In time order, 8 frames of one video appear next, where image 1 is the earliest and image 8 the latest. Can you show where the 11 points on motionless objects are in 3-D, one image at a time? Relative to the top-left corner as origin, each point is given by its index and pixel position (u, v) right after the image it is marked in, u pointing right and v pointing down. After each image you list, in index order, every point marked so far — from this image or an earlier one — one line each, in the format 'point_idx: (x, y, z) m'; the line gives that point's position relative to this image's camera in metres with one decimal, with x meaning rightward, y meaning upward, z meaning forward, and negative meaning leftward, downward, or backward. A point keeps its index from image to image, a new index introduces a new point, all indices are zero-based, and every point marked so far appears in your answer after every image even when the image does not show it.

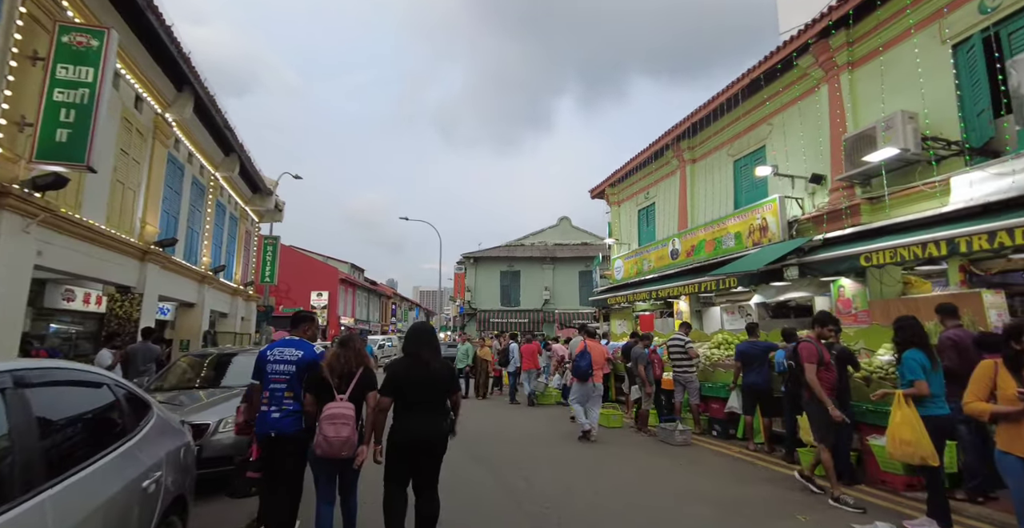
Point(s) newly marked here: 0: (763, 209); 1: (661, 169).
0: (+5.6, +1.2, +11.1) m
1: (+4.9, +3.1, +16.6) m
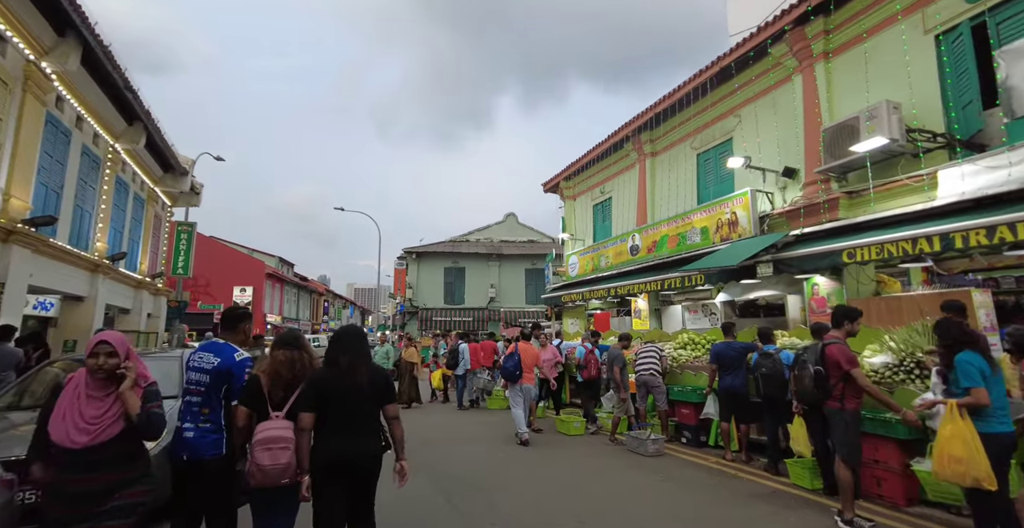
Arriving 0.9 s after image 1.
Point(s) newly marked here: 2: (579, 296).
0: (+4.7, +1.3, +10.6) m
1: (+3.4, +3.2, +16.0) m
2: (+2.0, -1.0, +15.3) m
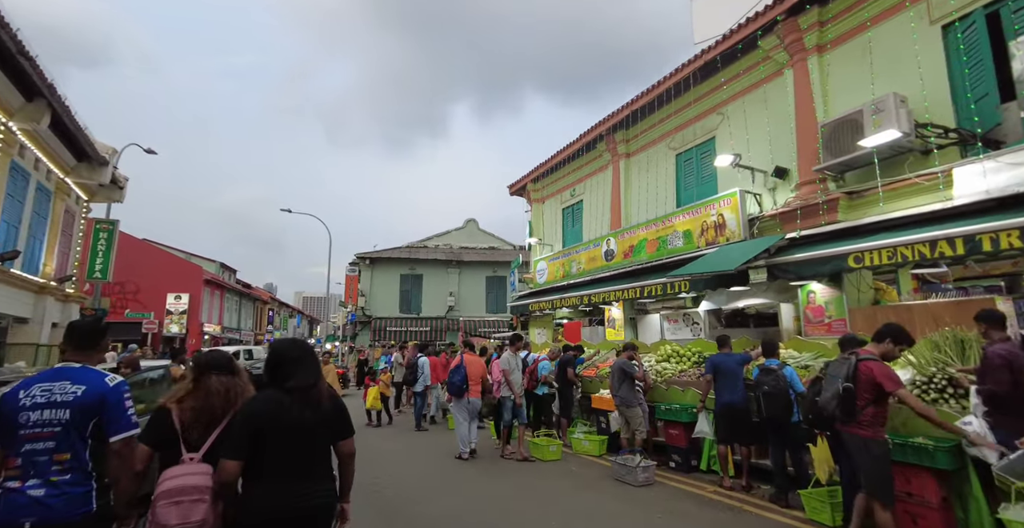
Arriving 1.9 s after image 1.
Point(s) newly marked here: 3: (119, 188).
0: (+4.1, +1.2, +9.9) m
1: (+2.4, +3.0, +15.1) m
2: (+1.0, -1.1, +14.3) m
3: (-13.6, +2.6, +17.4) m
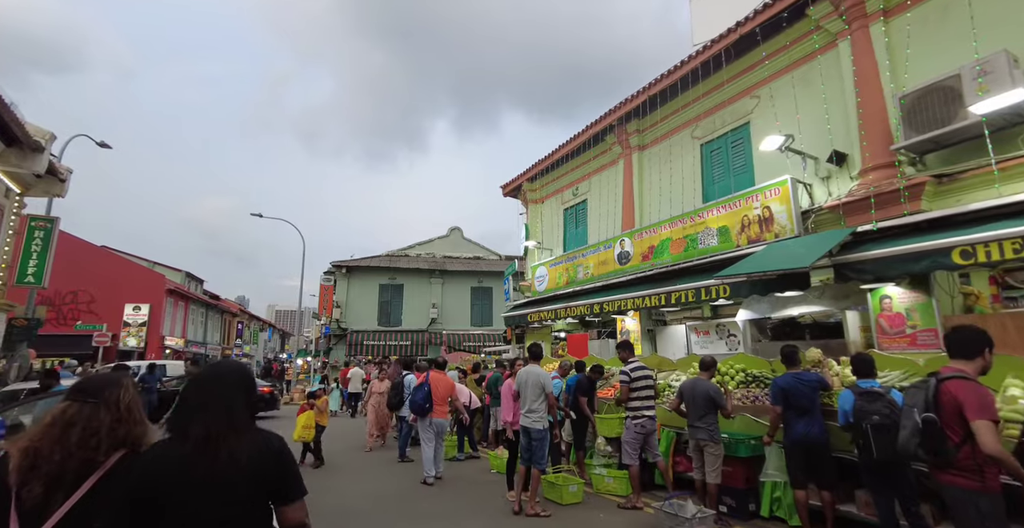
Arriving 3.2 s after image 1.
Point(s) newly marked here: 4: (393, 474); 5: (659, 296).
0: (+4.2, +1.2, +8.5) m
1: (+2.3, +2.9, +13.7) m
2: (+1.0, -1.3, +12.7) m
3: (-13.7, +2.5, +15.2) m
4: (-2.3, -4.1, +9.9) m
5: (+2.8, -0.6, +9.6) m
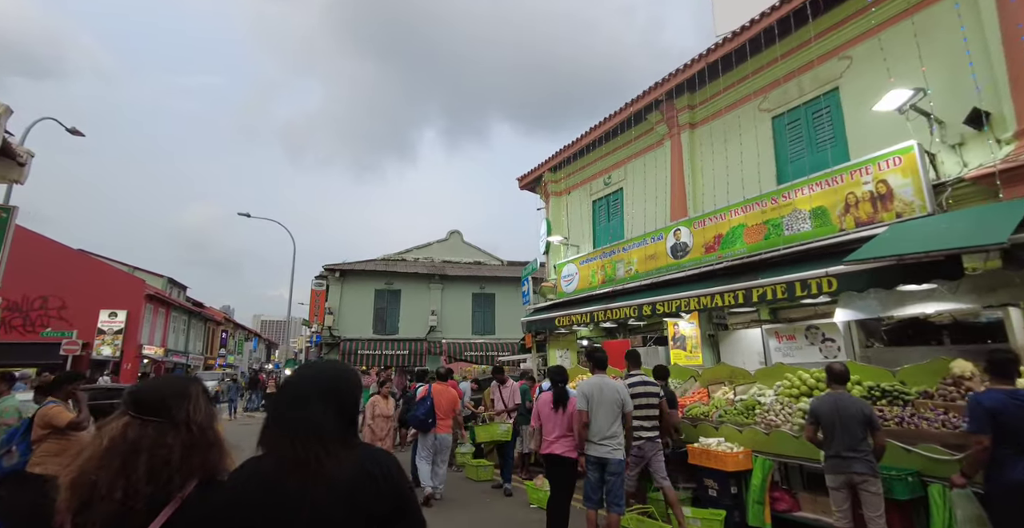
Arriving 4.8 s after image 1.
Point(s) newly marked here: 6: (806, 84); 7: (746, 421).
0: (+5.0, +1.3, +6.9) m
1: (+3.0, +2.9, +12.1) m
2: (+1.6, -1.2, +11.0) m
3: (-13.1, +2.7, +13.3) m
4: (-1.6, -4.0, +8.0) m
5: (+3.6, -0.4, +8.0) m
6: (+5.1, +3.1, +8.6) m
7: (+3.3, -2.2, +7.1) m
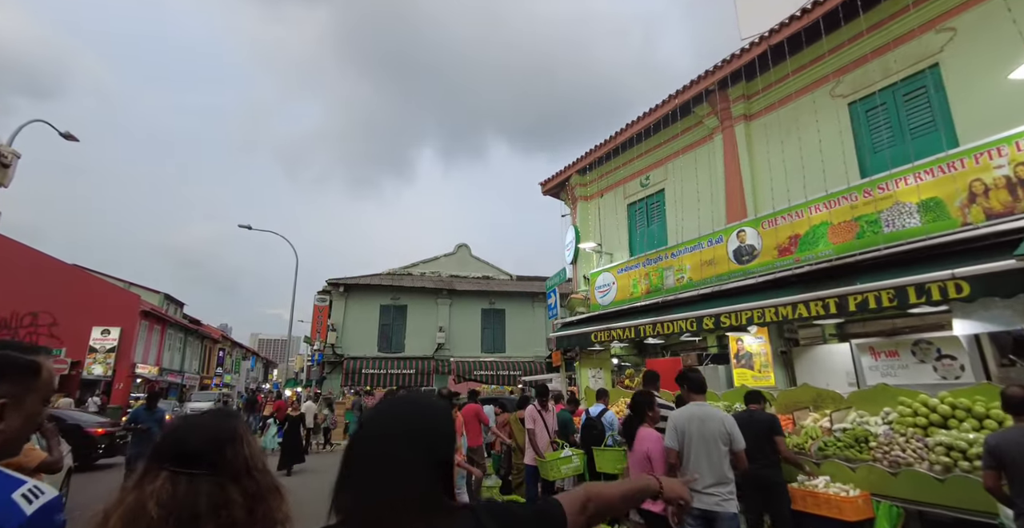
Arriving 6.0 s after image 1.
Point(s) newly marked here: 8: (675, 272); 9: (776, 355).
0: (+5.7, +1.3, +5.7) m
1: (+3.7, +2.8, +11.0) m
2: (+2.3, -1.3, +9.7) m
3: (-12.4, +2.5, +12.1) m
4: (-0.9, -4.0, +6.7) m
5: (+4.3, -0.5, +6.7) m
6: (+5.7, +3.0, +7.5) m
7: (+4.0, -2.2, +5.8) m
8: (+3.2, -0.2, +9.9) m
9: (+4.4, -1.5, +8.4) m
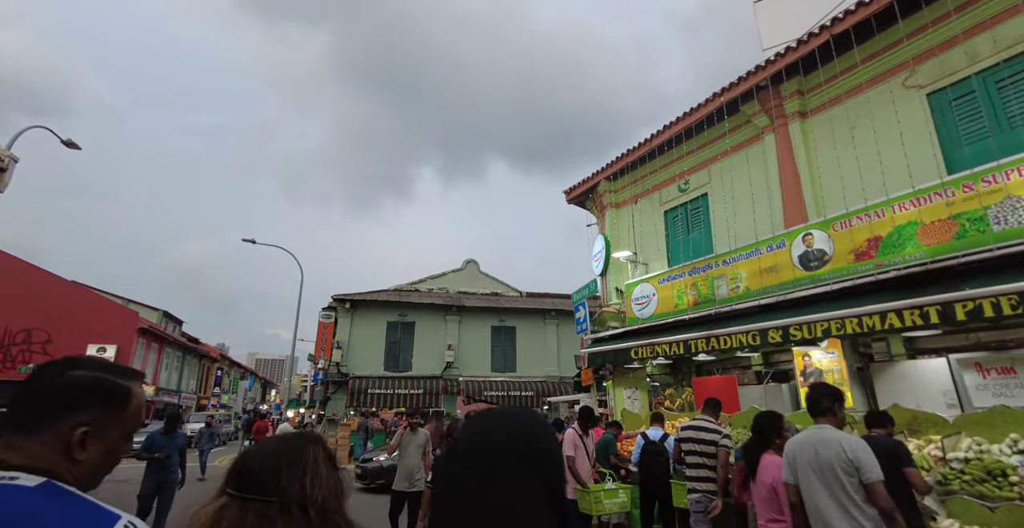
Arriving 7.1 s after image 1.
0: (+6.4, +1.3, +4.9) m
1: (+4.3, +2.6, +10.2) m
2: (+3.0, -1.4, +8.8) m
3: (-11.7, +2.3, +11.3) m
4: (-0.3, -4.0, +5.6) m
5: (+4.9, -0.5, +5.9) m
6: (+6.4, +3.0, +6.8) m
7: (+4.7, -2.2, +4.9) m
8: (+3.9, -0.3, +9.0) m
9: (+5.1, -1.6, +7.5) m
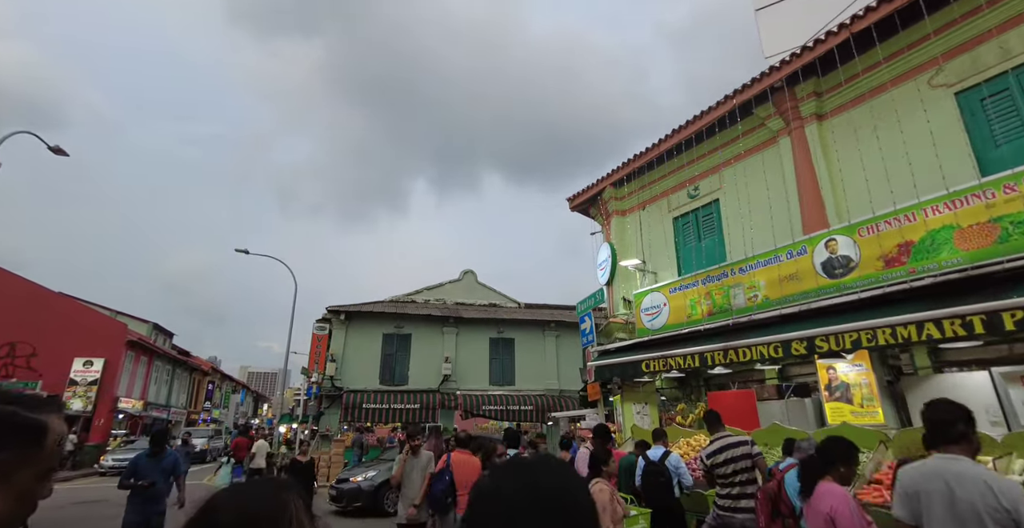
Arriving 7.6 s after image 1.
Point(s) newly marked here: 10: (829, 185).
0: (+6.5, +1.3, +4.5) m
1: (+4.4, +2.4, +9.8) m
2: (+3.1, -1.6, +8.3) m
3: (-11.6, +2.1, +10.8) m
4: (-0.1, -4.1, +5.1) m
5: (+5.1, -0.6, +5.4) m
6: (+6.5, +2.9, +6.4) m
7: (+4.8, -2.3, +4.4) m
8: (+4.0, -0.4, +8.6) m
9: (+5.2, -1.7, +7.0) m
10: (+5.2, +1.3, +8.2) m
